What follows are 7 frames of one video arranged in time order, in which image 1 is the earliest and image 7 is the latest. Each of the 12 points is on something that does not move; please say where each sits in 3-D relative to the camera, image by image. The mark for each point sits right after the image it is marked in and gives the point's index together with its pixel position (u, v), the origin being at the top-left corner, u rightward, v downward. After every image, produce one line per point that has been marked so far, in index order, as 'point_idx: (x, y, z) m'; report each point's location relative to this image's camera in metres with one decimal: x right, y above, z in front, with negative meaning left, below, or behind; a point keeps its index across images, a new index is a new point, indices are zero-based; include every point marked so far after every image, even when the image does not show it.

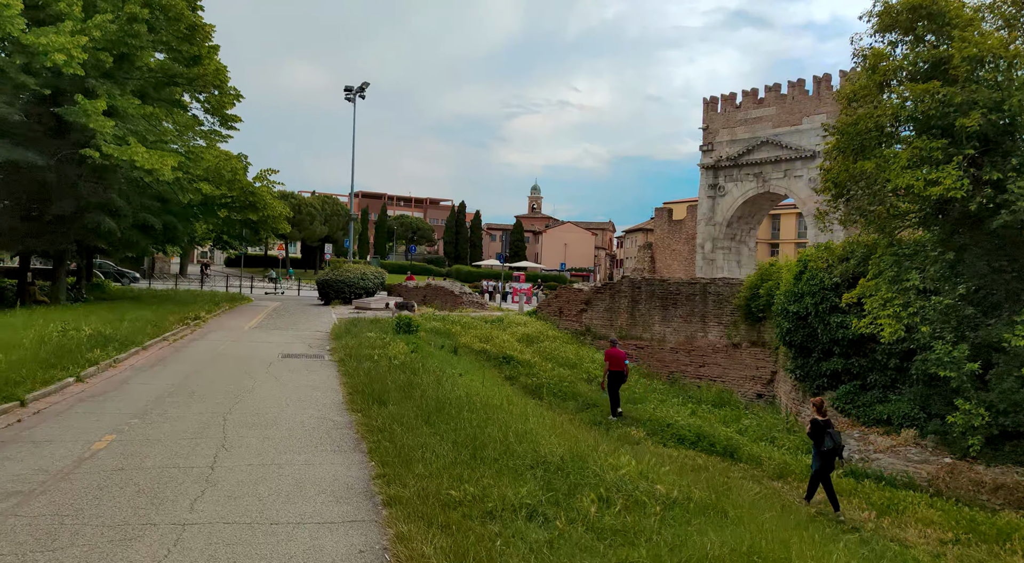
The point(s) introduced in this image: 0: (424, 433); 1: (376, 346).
0: (-0.9, -1.6, +6.6) m
1: (-2.7, -1.3, +13.4) m
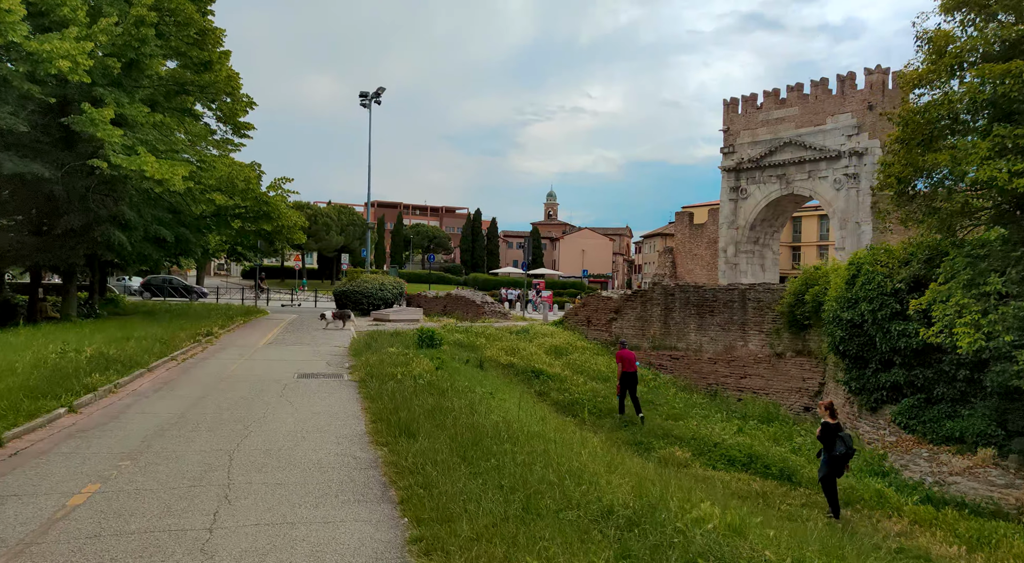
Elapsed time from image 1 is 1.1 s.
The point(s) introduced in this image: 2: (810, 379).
0: (-0.4, -1.7, +5.6) m
1: (-2.1, -1.5, +12.5) m
2: (+7.7, -2.5, +17.3) m
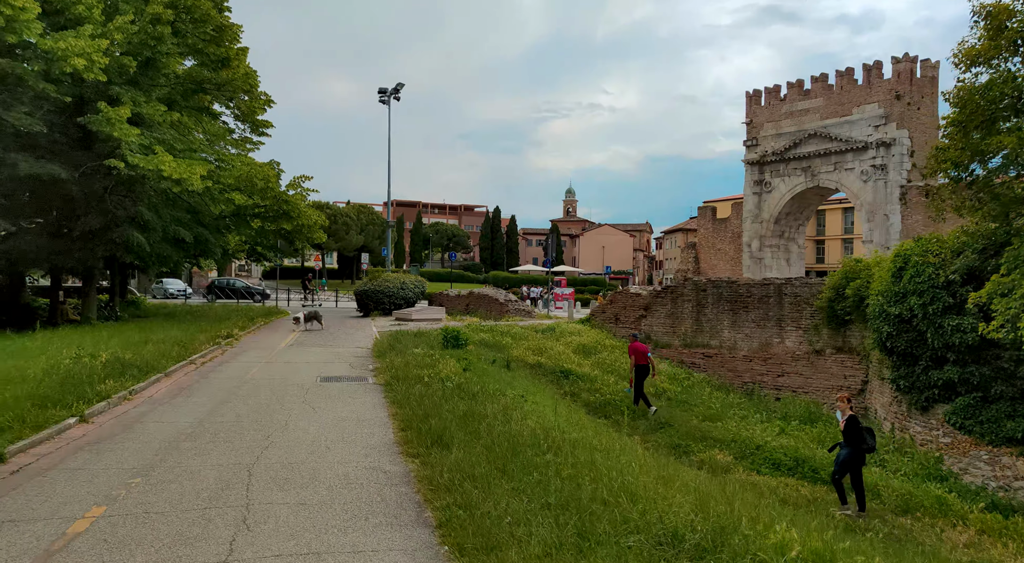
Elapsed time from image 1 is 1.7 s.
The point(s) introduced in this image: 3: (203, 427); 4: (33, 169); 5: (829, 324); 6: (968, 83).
0: (0.0, -1.6, +5.0) m
1: (-1.6, -1.5, +11.9) m
2: (+8.4, -2.4, +16.5) m
3: (-3.4, -1.6, +7.3) m
4: (-12.3, +2.9, +17.0) m
5: (+8.1, -1.1, +16.9) m
6: (+7.9, +3.5, +11.5) m
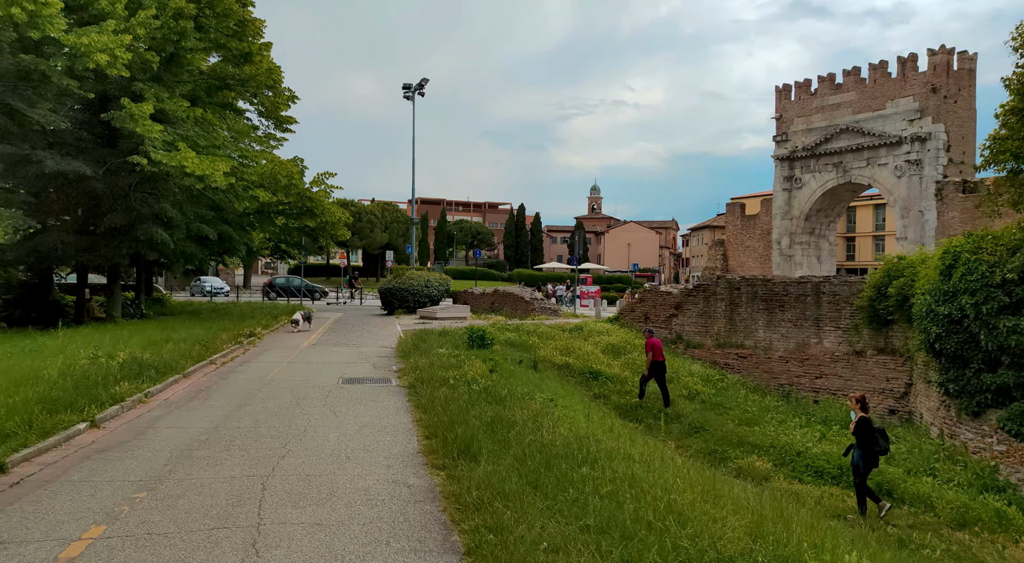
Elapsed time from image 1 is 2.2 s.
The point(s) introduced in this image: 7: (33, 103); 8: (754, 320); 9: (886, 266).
0: (+0.2, -1.6, +4.6) m
1: (-1.1, -1.5, +11.5) m
2: (+9.1, -2.3, +15.7) m
3: (-3.1, -1.6, +7.0) m
4: (-11.6, +2.9, +17.0) m
5: (+8.7, -1.0, +16.2) m
6: (+8.4, +3.5, +10.7) m
7: (-12.0, +4.5, +16.6) m
8: (+6.9, -1.1, +19.0) m
9: (+9.1, +0.4, +16.1) m
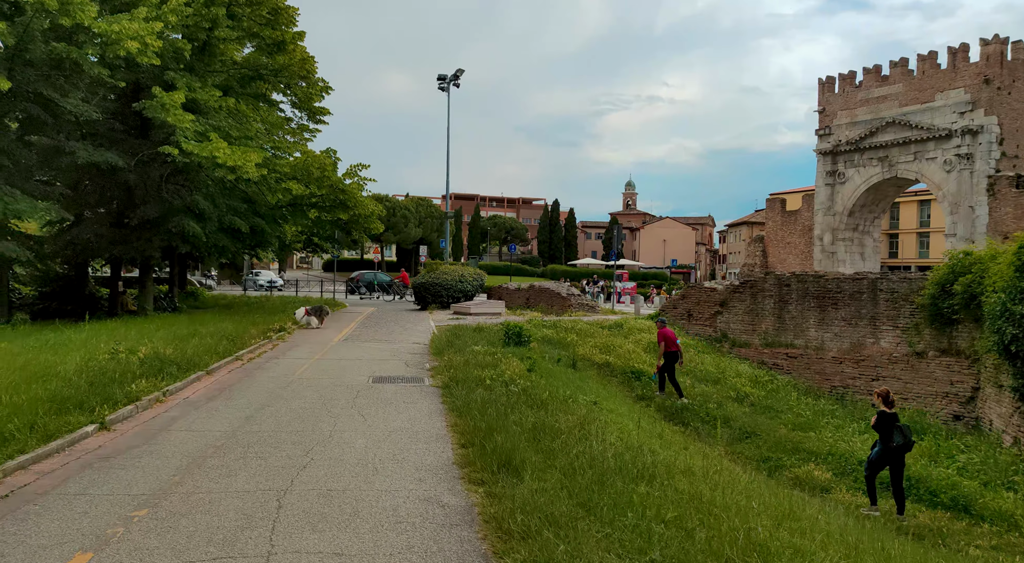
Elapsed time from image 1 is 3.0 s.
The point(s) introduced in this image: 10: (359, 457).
0: (+0.5, -1.6, +3.8) m
1: (-0.4, -1.4, +10.8) m
2: (+9.9, -2.2, +14.5) m
3: (-2.7, -1.5, +6.4) m
4: (-10.7, +3.1, +16.8) m
5: (+9.6, -1.0, +15.0) m
6: (+9.0, +3.5, +9.6) m
7: (-11.1, +4.7, +16.4) m
8: (+7.9, -1.0, +17.9) m
9: (+10.0, +0.5, +14.9) m
10: (-1.4, -1.6, +6.0) m
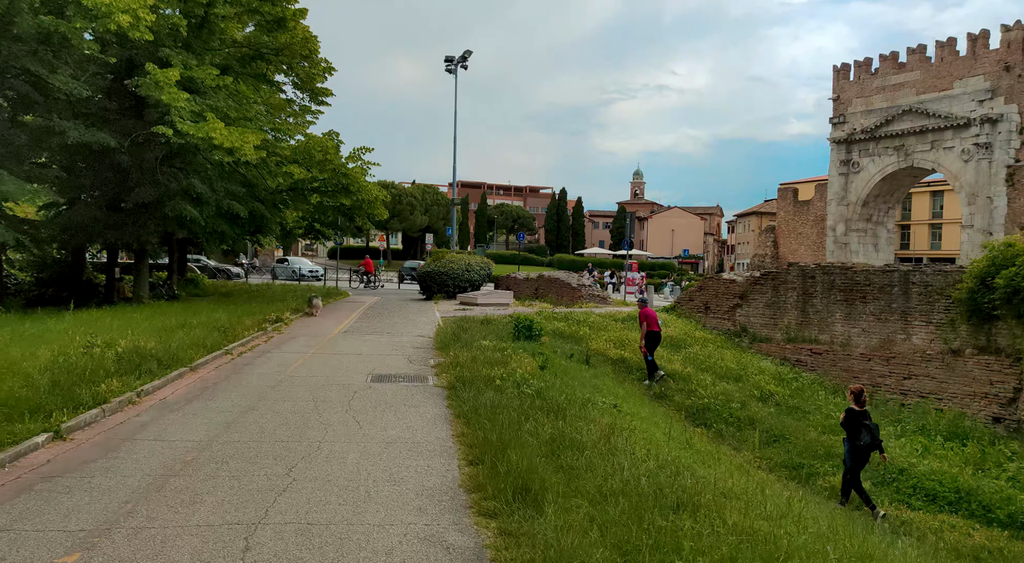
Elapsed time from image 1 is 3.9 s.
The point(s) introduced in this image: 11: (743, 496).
0: (+0.6, -1.6, +3.0) m
1: (-0.2, -1.2, +10.0) m
2: (+10.1, -2.1, +13.6) m
3: (-2.5, -1.4, +5.6) m
4: (-10.4, +3.5, +16.0) m
5: (+9.8, -0.8, +14.1) m
6: (+9.2, +3.6, +8.6) m
7: (-10.8, +5.0, +15.6) m
8: (+8.1, -0.8, +17.0) m
9: (+10.2, +0.6, +13.9) m
10: (-1.2, -1.5, +5.1) m
11: (+1.8, -1.7, +5.3) m
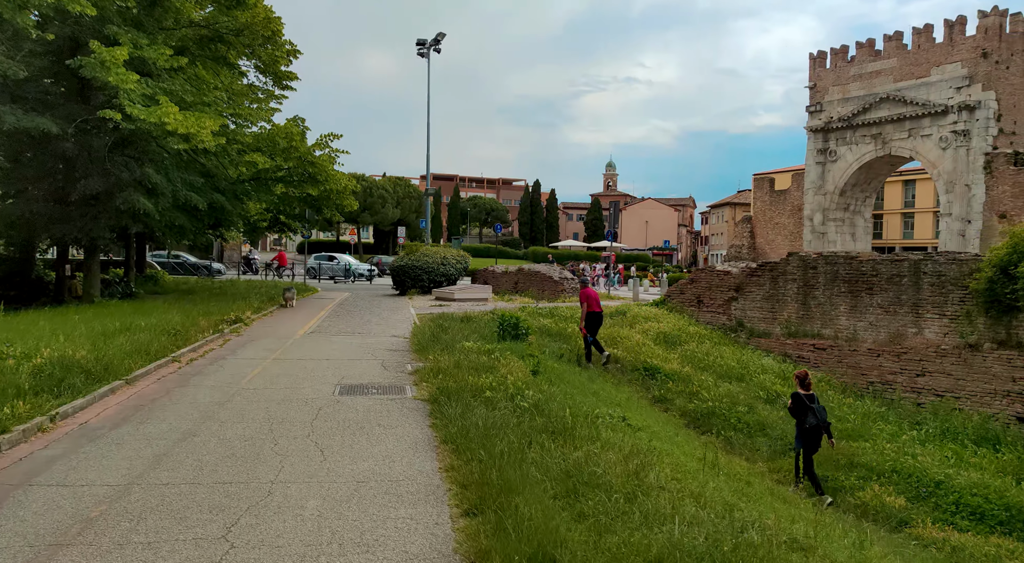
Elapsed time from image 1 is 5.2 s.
0: (+0.8, -1.5, +1.8) m
1: (-0.4, -1.1, +8.7) m
2: (+9.8, -1.9, +12.8) m
3: (-2.5, -1.4, +4.3) m
4: (-10.8, +3.5, +14.3) m
5: (+9.5, -0.6, +13.2) m
6: (+9.1, +3.7, +7.7) m
7: (-11.2, +5.0, +13.9) m
8: (+7.7, -0.6, +16.1) m
9: (+9.9, +0.8, +13.1) m
10: (-1.2, -1.5, +3.9) m
11: (+1.9, -1.7, +4.2) m
